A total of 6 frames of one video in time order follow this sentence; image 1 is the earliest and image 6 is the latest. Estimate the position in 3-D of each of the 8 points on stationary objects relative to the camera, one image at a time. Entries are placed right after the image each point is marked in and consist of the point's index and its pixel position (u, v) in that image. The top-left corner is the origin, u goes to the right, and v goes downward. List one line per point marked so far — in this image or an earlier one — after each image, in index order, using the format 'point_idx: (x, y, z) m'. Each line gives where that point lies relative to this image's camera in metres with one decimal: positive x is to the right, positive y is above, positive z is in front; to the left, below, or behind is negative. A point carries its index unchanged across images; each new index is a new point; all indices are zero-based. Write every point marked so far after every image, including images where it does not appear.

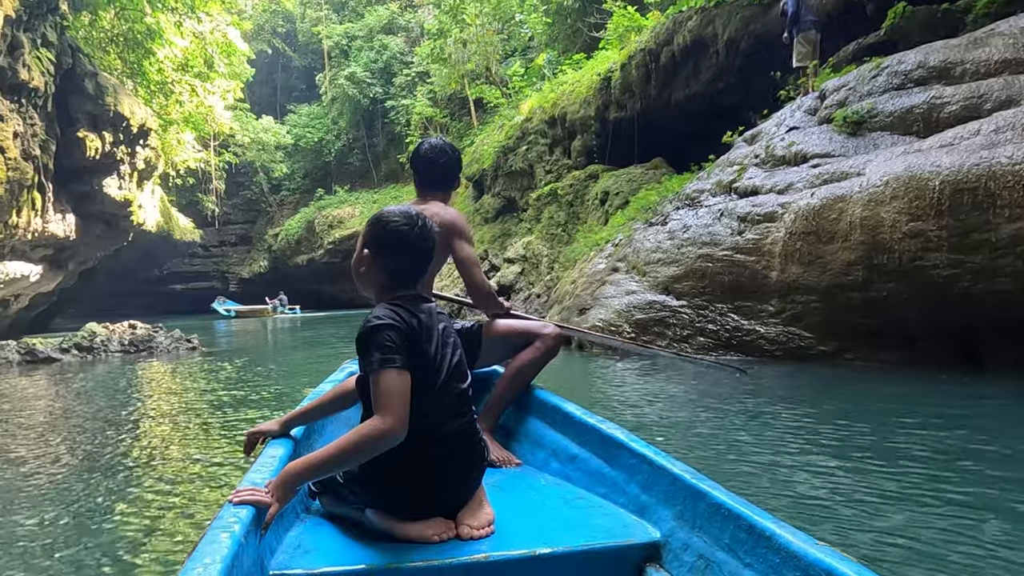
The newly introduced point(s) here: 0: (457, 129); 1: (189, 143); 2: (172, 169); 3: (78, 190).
0: (-1.5, +4.3, +19.9) m
1: (-7.0, +3.2, +15.9) m
2: (-7.6, +2.7, +16.4) m
3: (-7.0, +1.6, +11.7) m
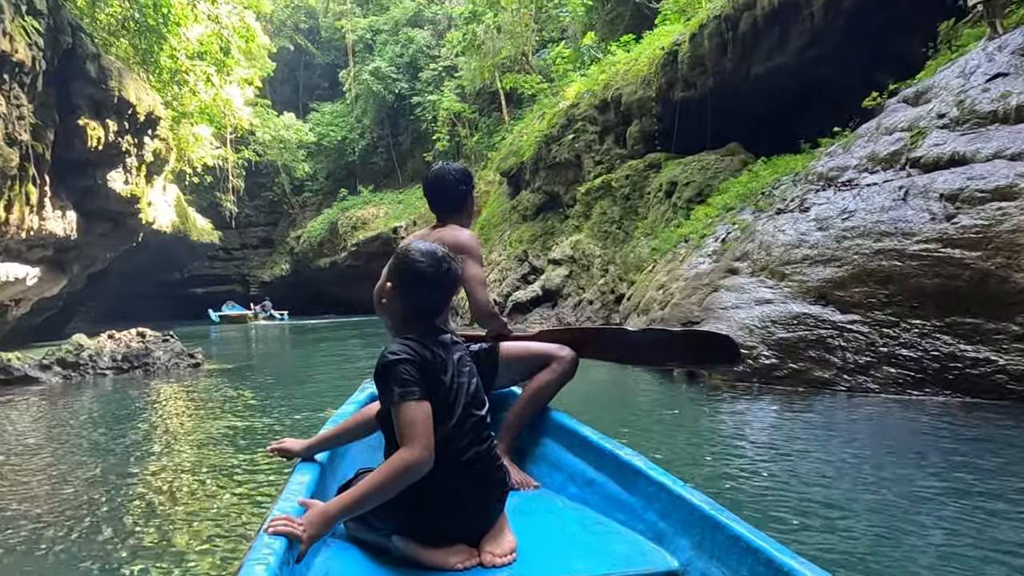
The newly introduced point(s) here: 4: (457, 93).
0: (-0.6, +4.2, +18.9) m
1: (-6.2, +3.1, +15.1) m
2: (-6.8, +2.6, +15.6) m
3: (-6.4, +1.5, +10.8) m
4: (-1.5, +5.3, +20.0) m
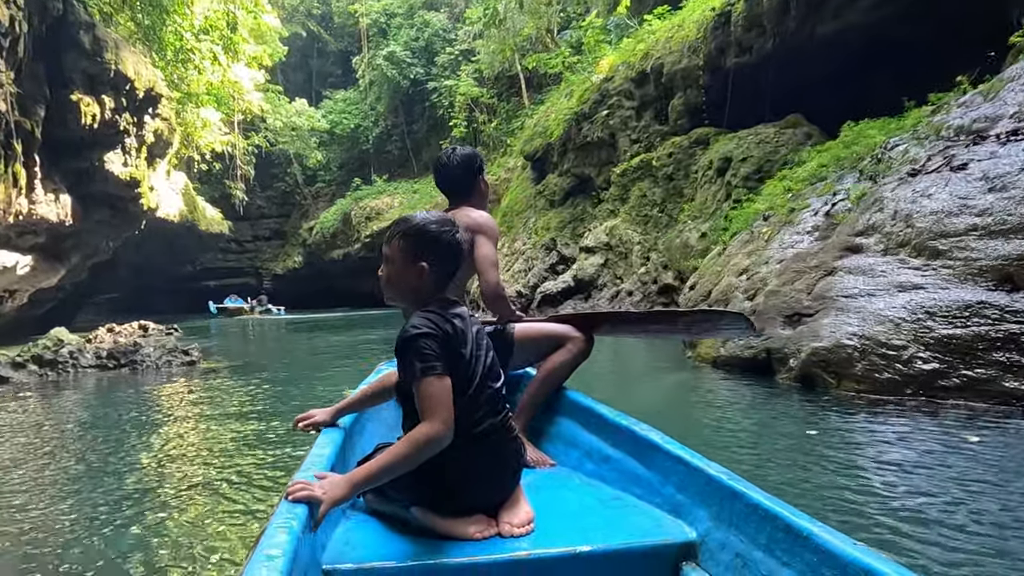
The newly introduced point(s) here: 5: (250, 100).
0: (-0.1, +4.4, +18.1) m
1: (-5.8, +3.2, +14.4) m
2: (-6.4, +2.8, +14.9) m
3: (-6.0, +1.7, +10.2) m
4: (-1.0, +5.5, +19.3) m
5: (-5.4, +3.9, +15.2) m
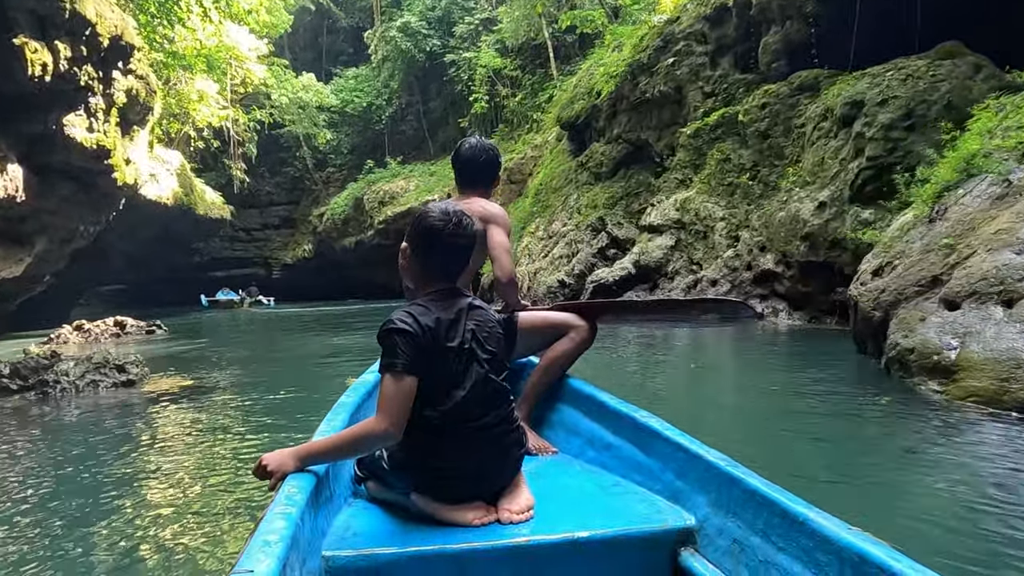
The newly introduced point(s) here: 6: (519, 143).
0: (+0.4, +4.6, +16.6) m
1: (-5.3, +3.4, +13.0) m
2: (-5.9, +3.0, +13.5) m
3: (-5.6, +1.8, +8.8) m
4: (-0.4, +5.7, +17.7) m
5: (-4.9, +4.1, +13.8) m
6: (+0.2, +3.2, +16.0) m
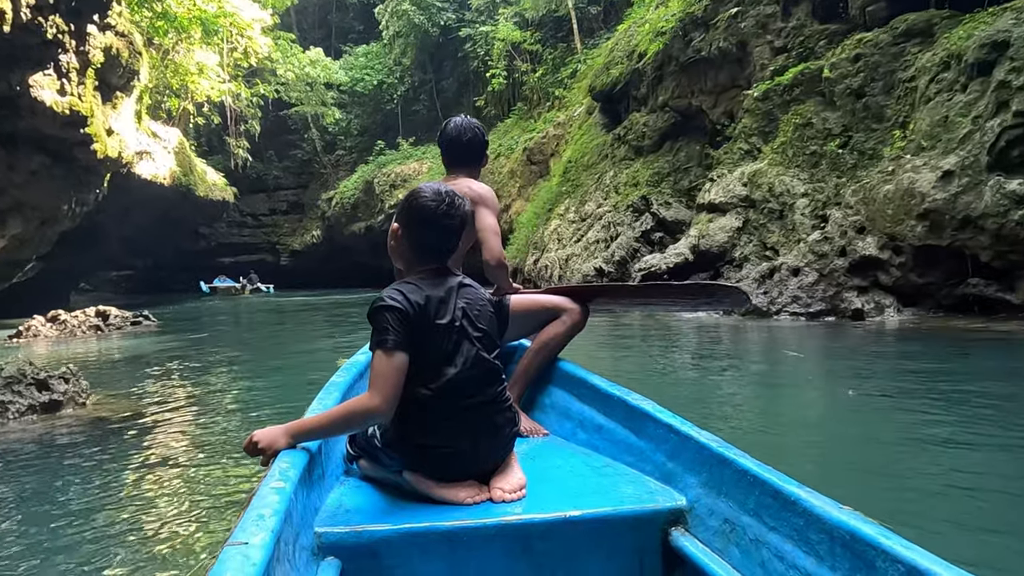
0: (+0.9, +4.9, +15.6) m
1: (-4.9, +3.6, +12.1) m
2: (-5.5, +3.2, +12.6) m
3: (-5.3, +1.9, +7.9) m
4: (+0.1, +6.0, +16.7) m
5: (-4.5, +4.3, +12.8) m
6: (+0.6, +3.4, +15.1) m
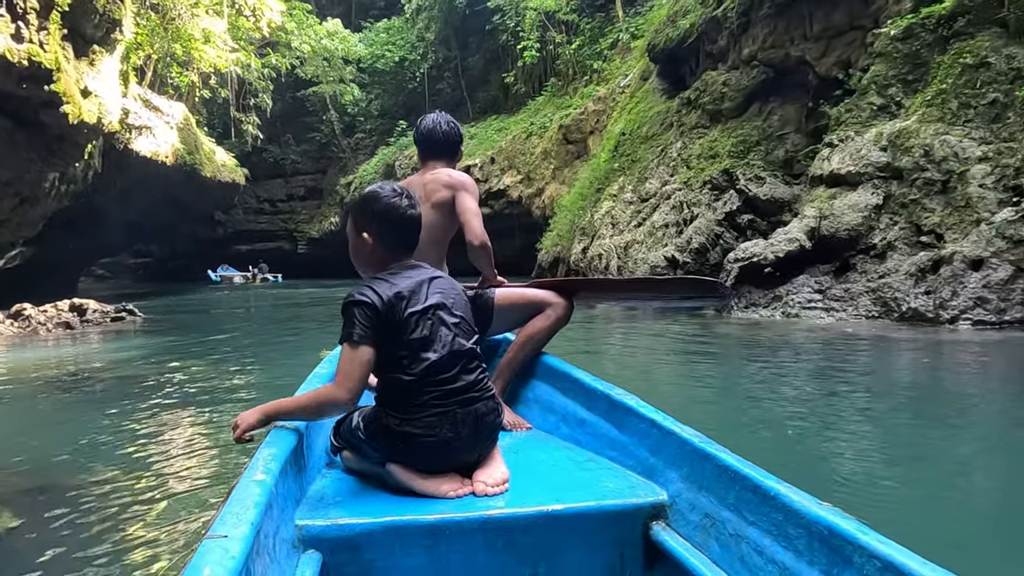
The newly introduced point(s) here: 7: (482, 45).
0: (+1.5, +5.0, +14.3) m
1: (-4.4, +3.8, +11.0) m
2: (-4.9, +3.4, +11.5) m
3: (-4.8, +2.0, +6.8) m
4: (+0.7, +6.2, +15.4) m
5: (-3.9, +4.5, +11.7) m
6: (+1.2, +3.5, +13.8) m
7: (-0.7, +6.1, +18.5) m
